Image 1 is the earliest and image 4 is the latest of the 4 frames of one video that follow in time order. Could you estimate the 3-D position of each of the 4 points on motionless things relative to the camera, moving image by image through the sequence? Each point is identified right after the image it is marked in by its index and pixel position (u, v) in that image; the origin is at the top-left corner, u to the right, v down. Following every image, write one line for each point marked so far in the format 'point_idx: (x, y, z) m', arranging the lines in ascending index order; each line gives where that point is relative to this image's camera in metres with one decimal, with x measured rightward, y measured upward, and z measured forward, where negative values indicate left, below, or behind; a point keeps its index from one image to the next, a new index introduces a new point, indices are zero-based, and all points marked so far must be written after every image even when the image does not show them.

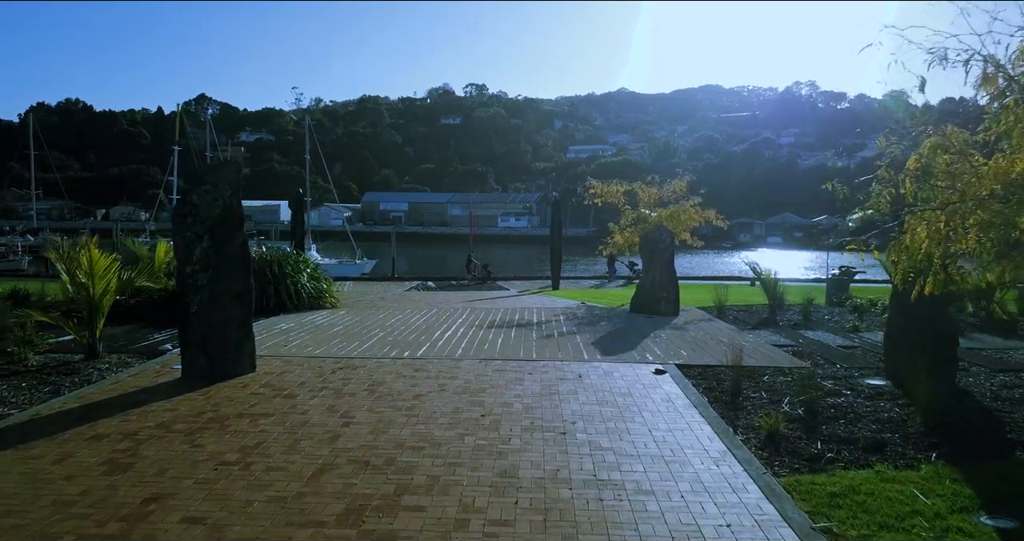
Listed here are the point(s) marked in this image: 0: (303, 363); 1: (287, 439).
0: (-2.3, -1.0, +8.5) m
1: (-1.7, -1.2, +5.8) m
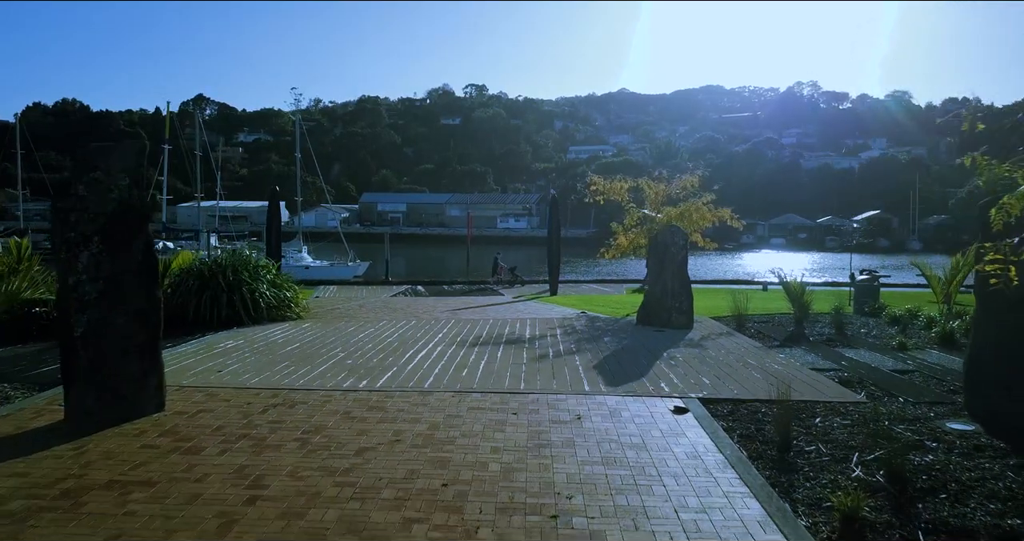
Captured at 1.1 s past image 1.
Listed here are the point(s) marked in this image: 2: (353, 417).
0: (-2.4, -1.1, +6.7) m
1: (-1.8, -1.3, +4.0) m
2: (-1.3, -1.2, +6.2) m
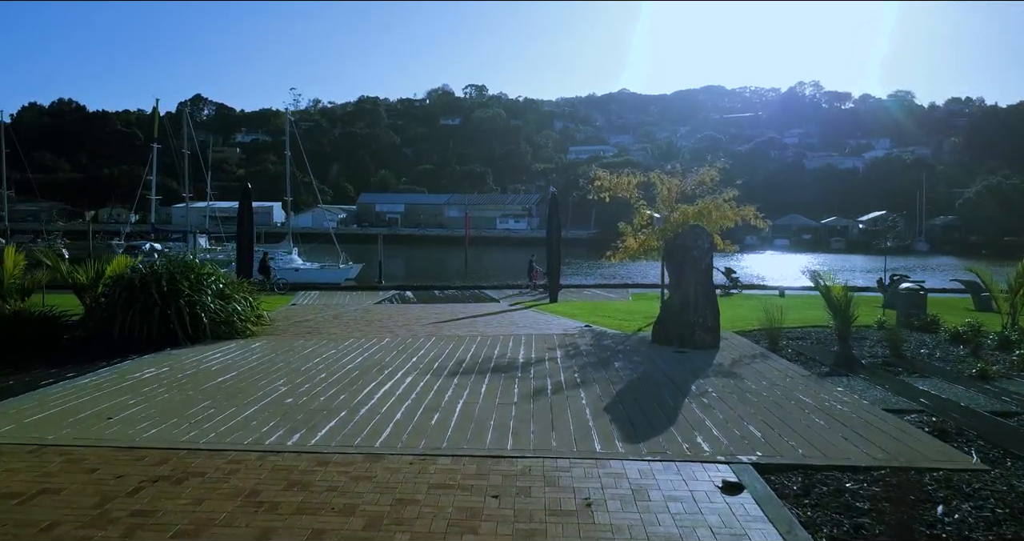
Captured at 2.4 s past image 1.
0: (-2.5, -1.2, +4.8) m
1: (-1.9, -1.4, +2.1) m
2: (-1.4, -1.3, +4.3) m
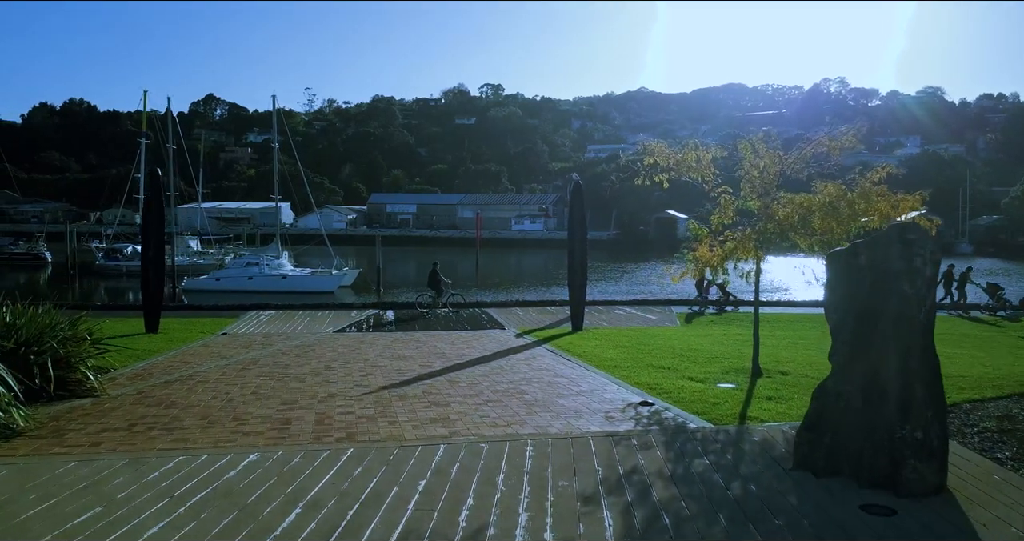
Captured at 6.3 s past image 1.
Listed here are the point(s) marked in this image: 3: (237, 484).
0: (-2.7, -1.5, -0.5) m
1: (-2.2, -1.7, -3.2) m
2: (-1.6, -1.6, -1.0) m
3: (-1.6, -1.3, +4.7) m
